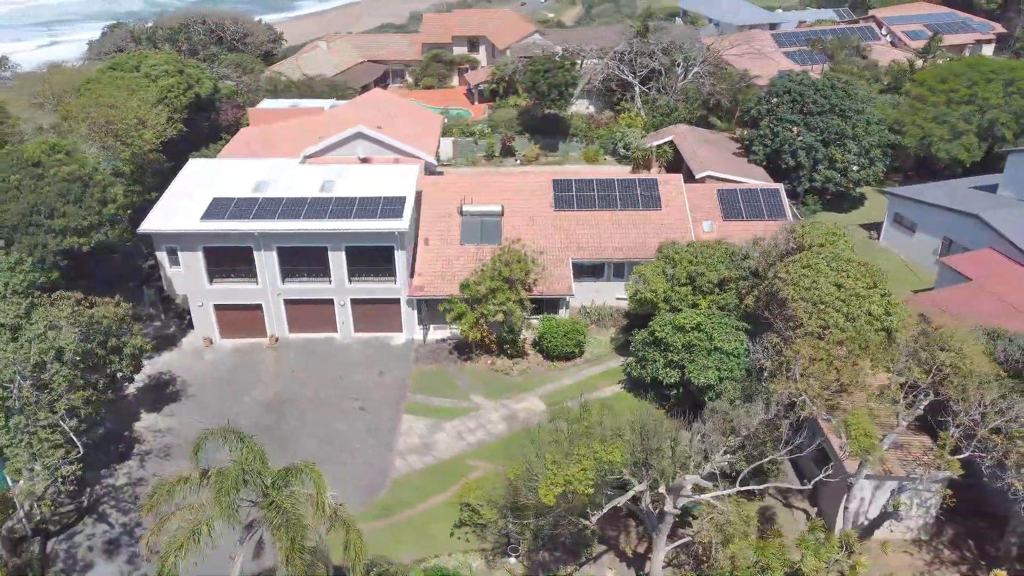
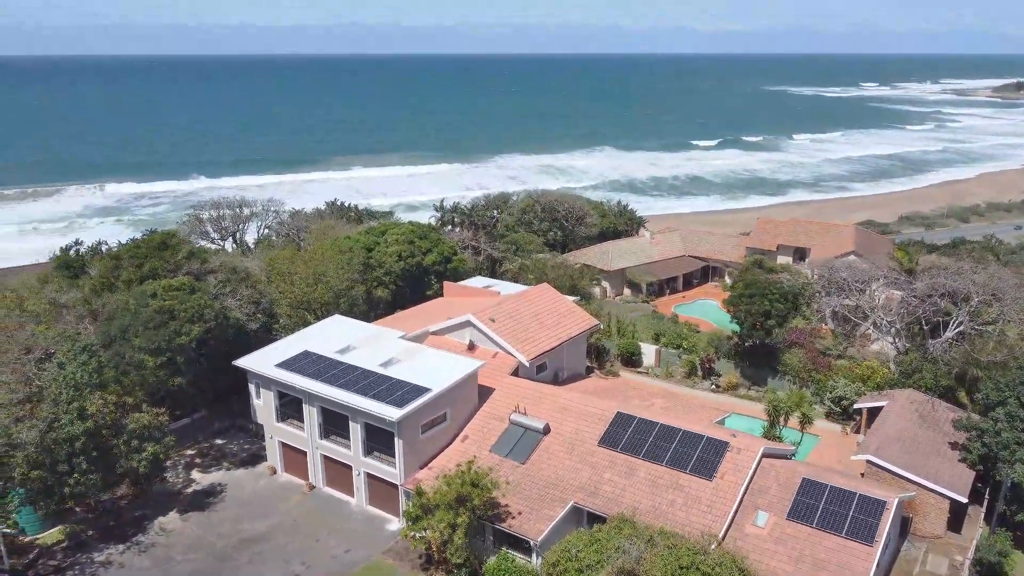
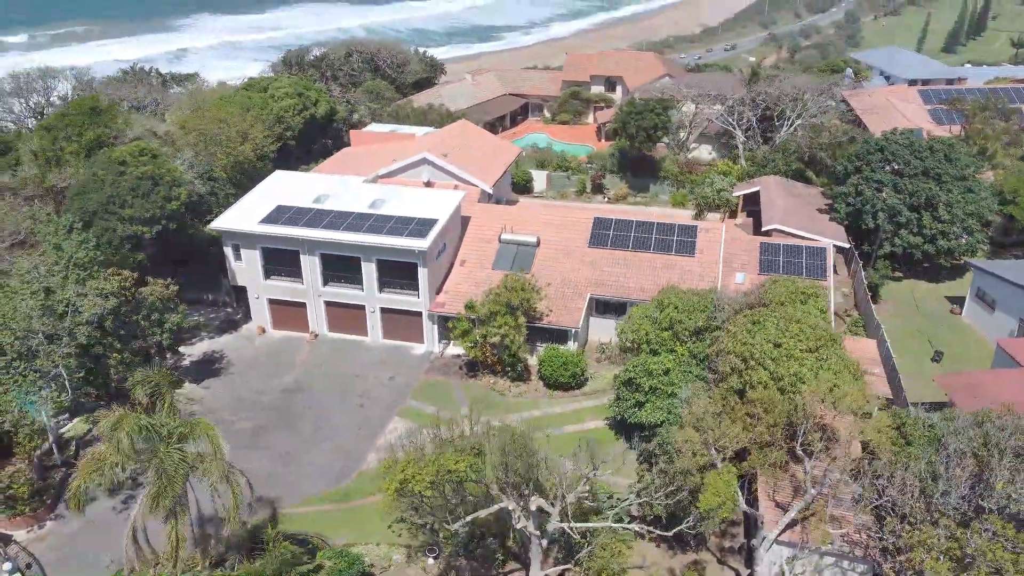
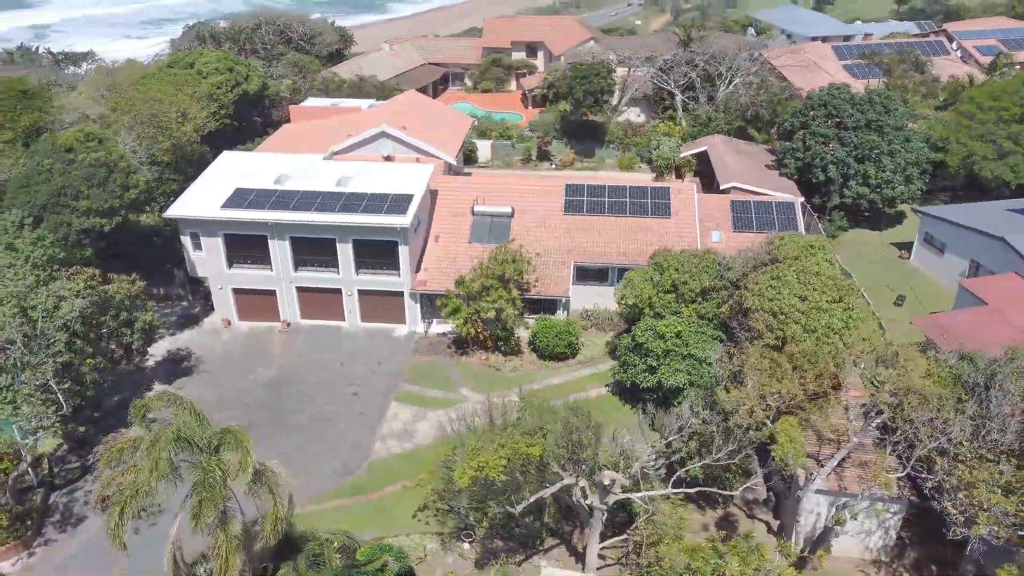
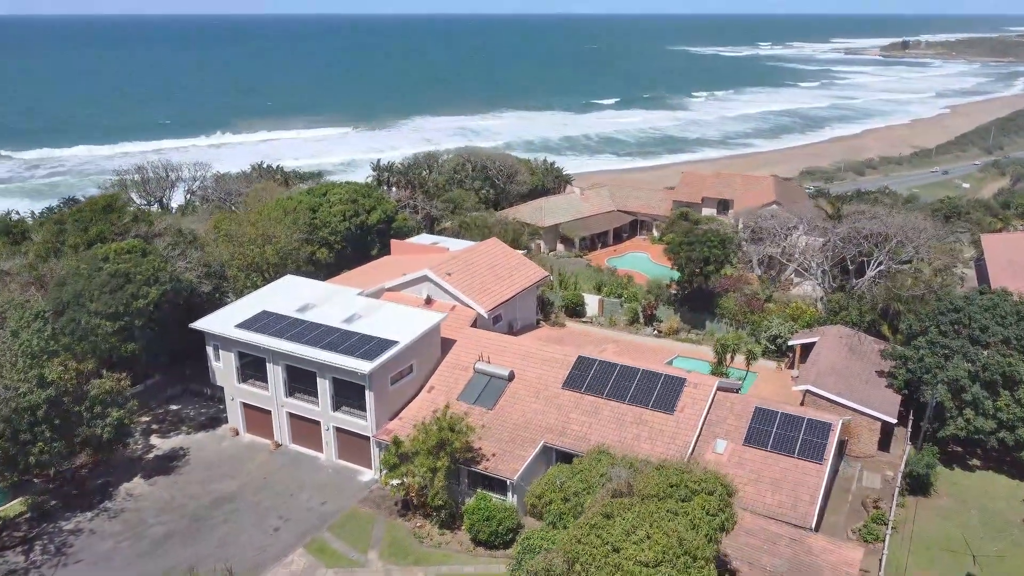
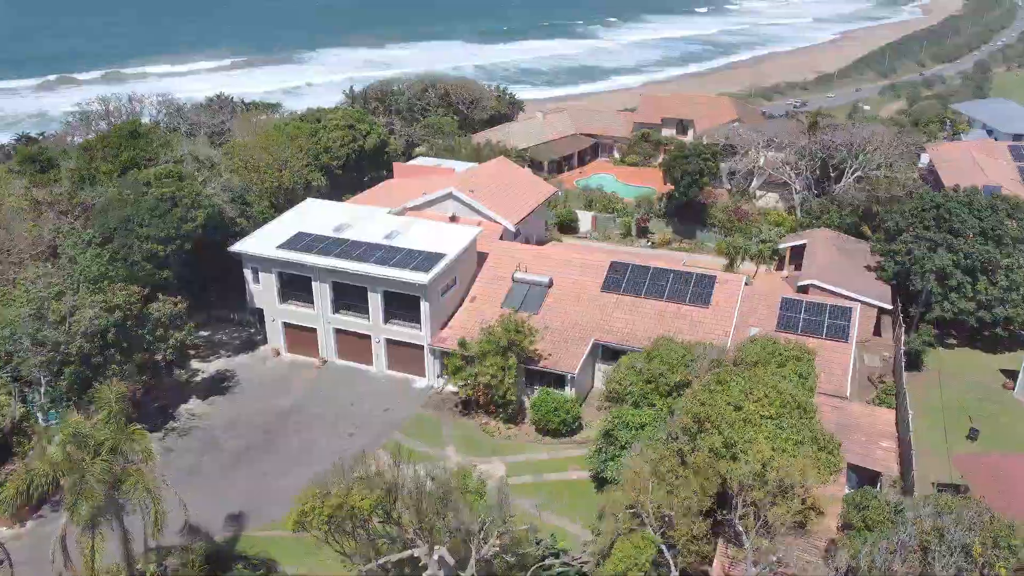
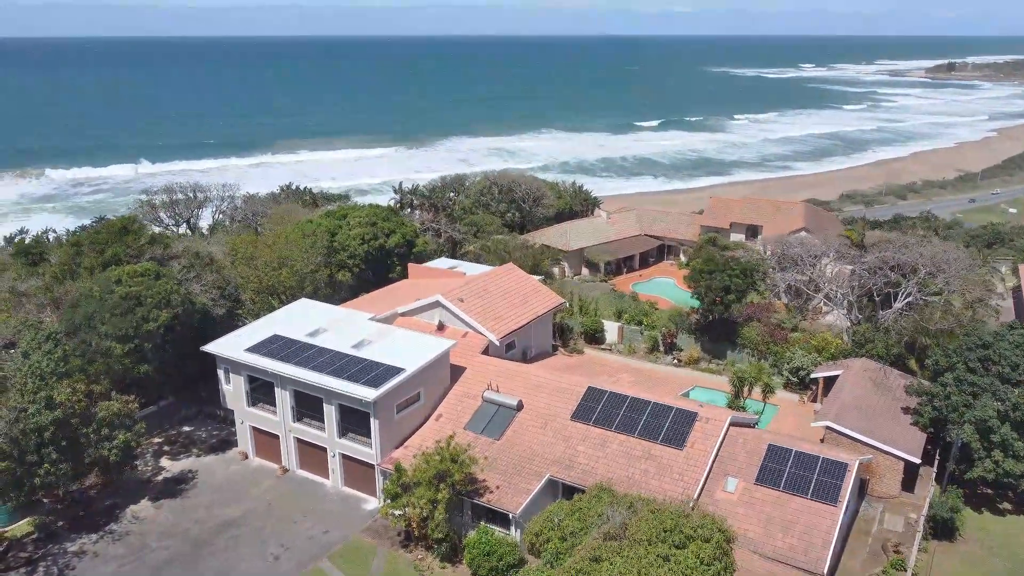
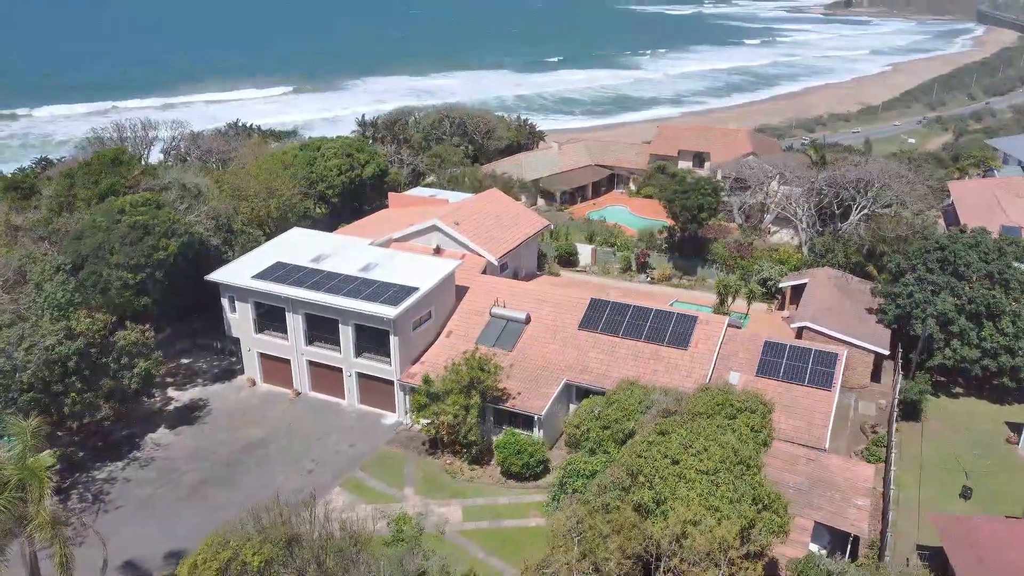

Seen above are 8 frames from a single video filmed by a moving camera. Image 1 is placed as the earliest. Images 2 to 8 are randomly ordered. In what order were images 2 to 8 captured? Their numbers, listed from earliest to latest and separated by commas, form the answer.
4, 3, 6, 8, 5, 7, 2
